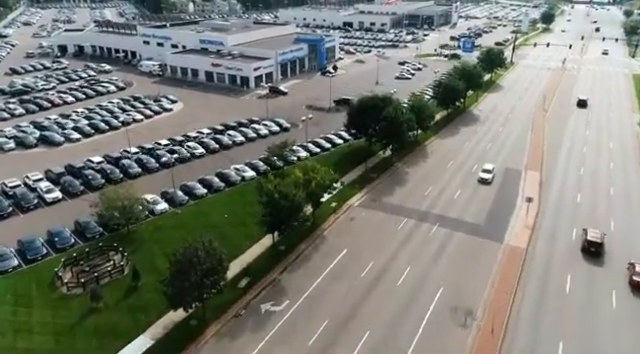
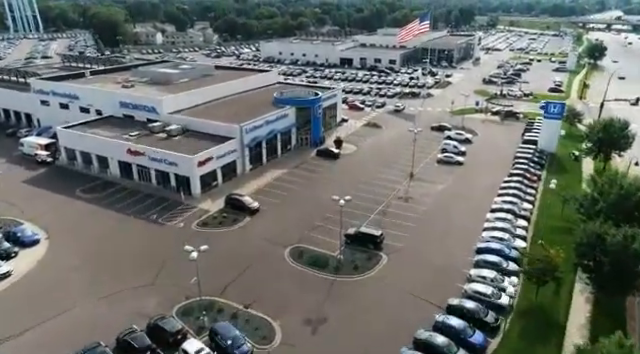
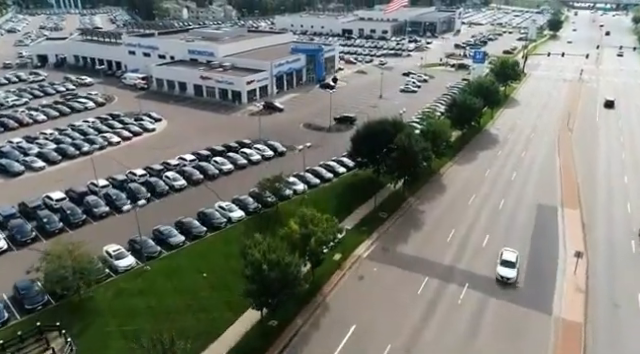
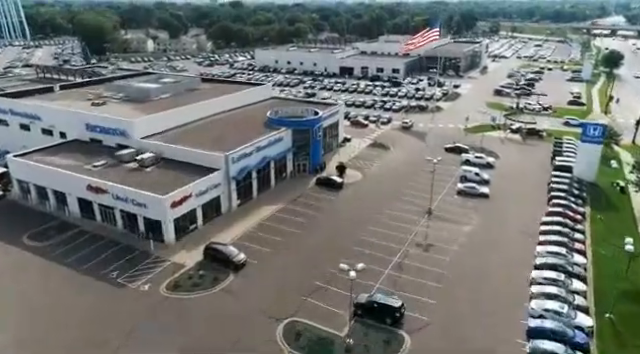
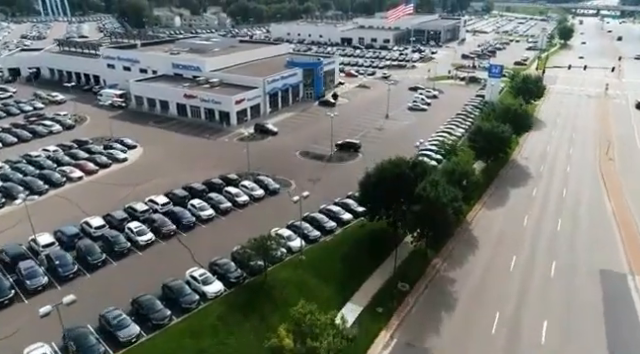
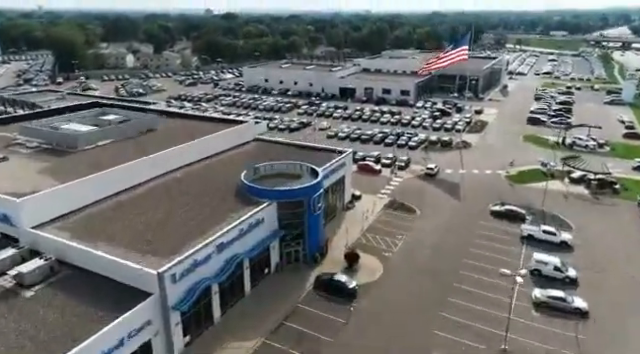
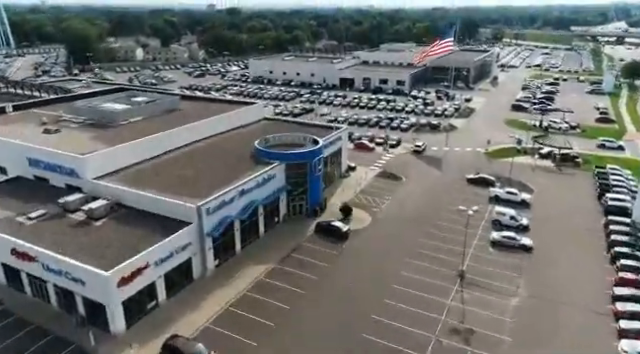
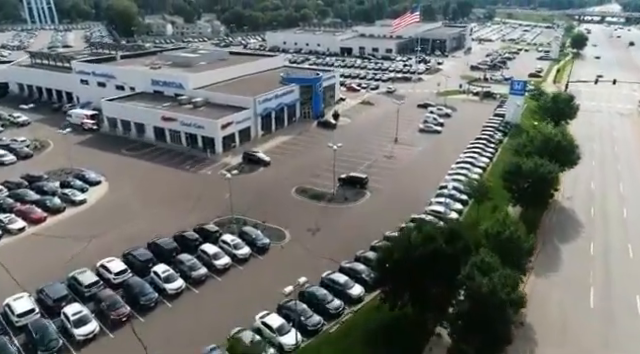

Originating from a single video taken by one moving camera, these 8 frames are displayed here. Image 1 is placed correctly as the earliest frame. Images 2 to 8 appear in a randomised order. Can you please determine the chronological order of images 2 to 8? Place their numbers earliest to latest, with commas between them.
3, 5, 8, 2, 4, 7, 6
